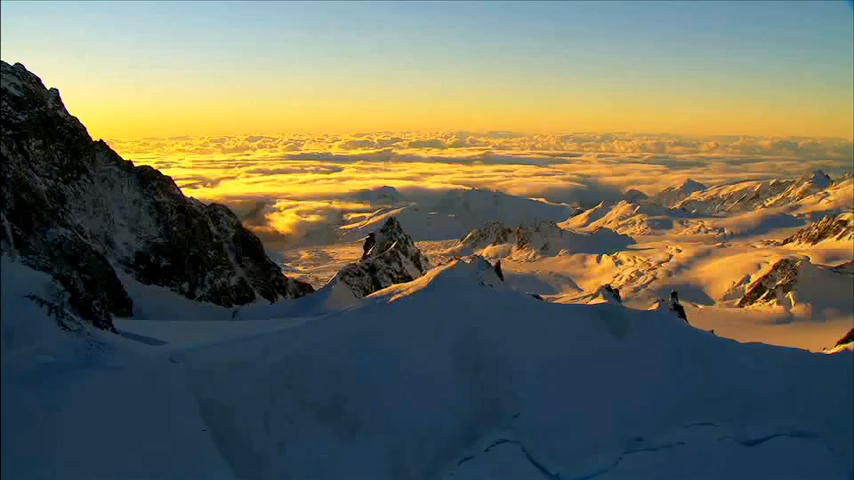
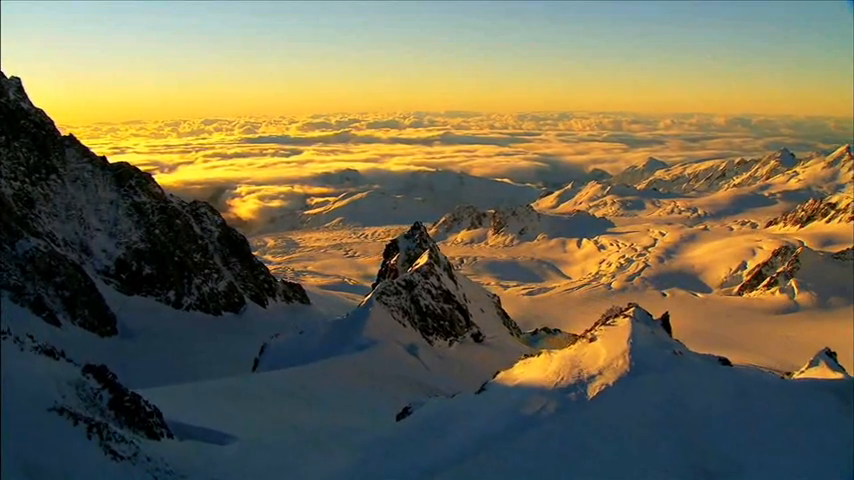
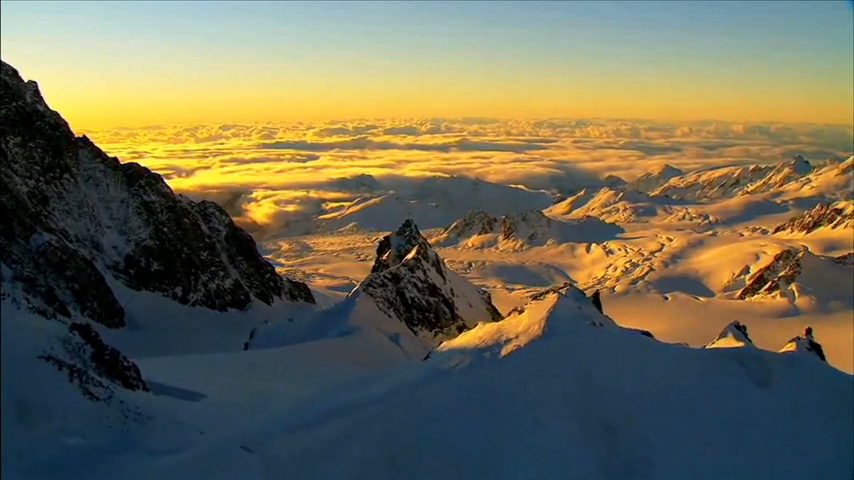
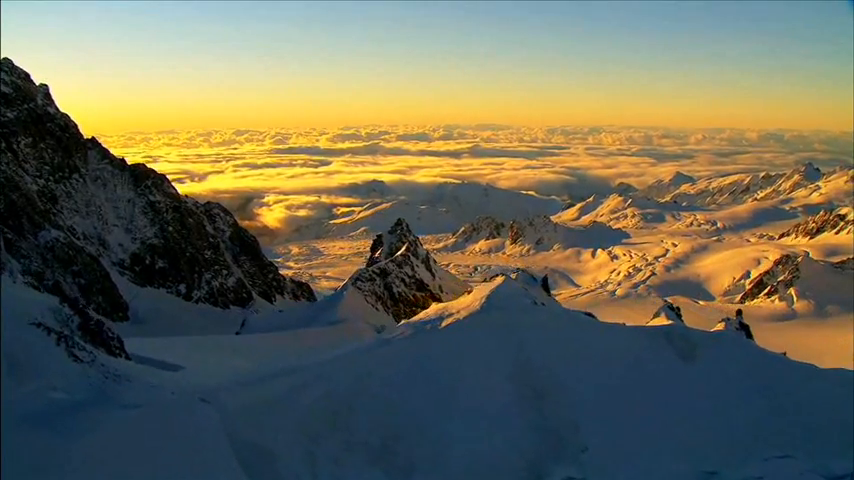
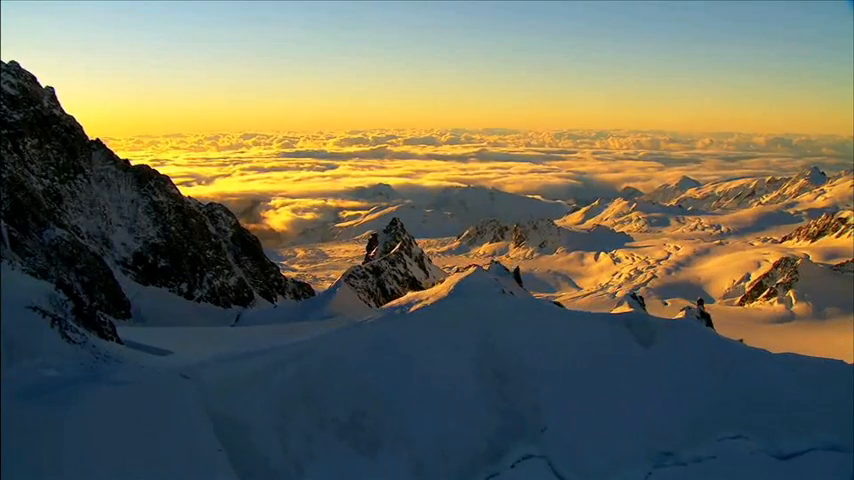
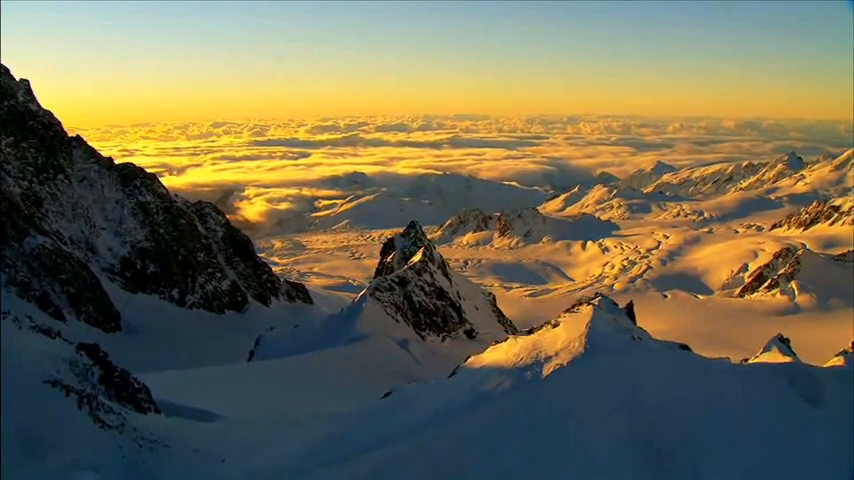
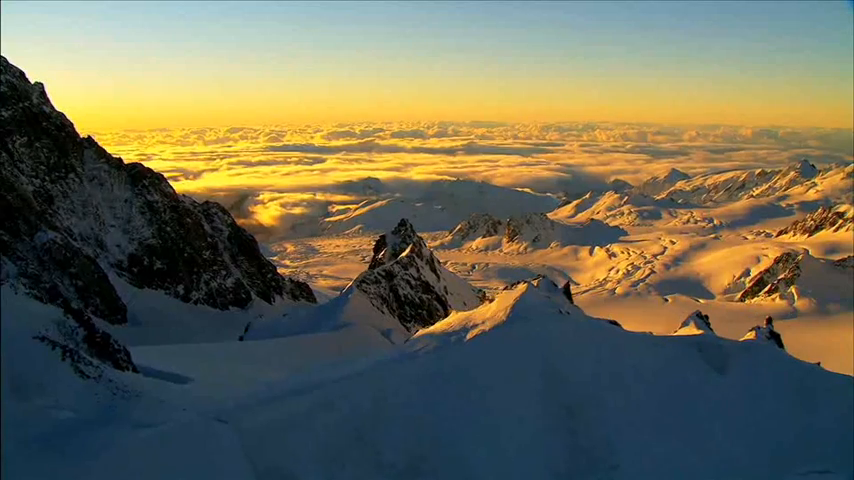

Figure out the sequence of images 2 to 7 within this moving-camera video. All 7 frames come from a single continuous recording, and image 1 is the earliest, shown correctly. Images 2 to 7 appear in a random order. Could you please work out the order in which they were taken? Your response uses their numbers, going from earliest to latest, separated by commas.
5, 4, 7, 3, 6, 2
